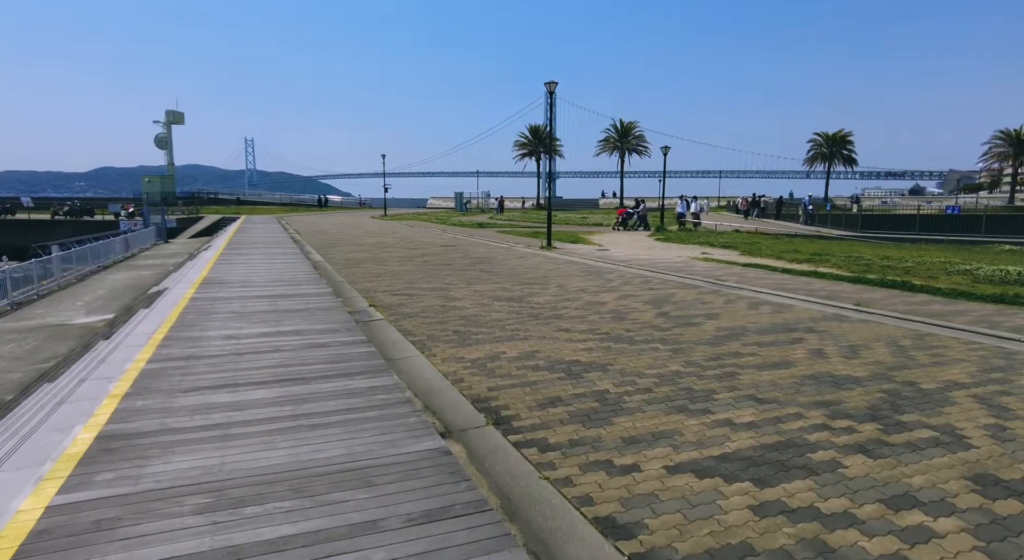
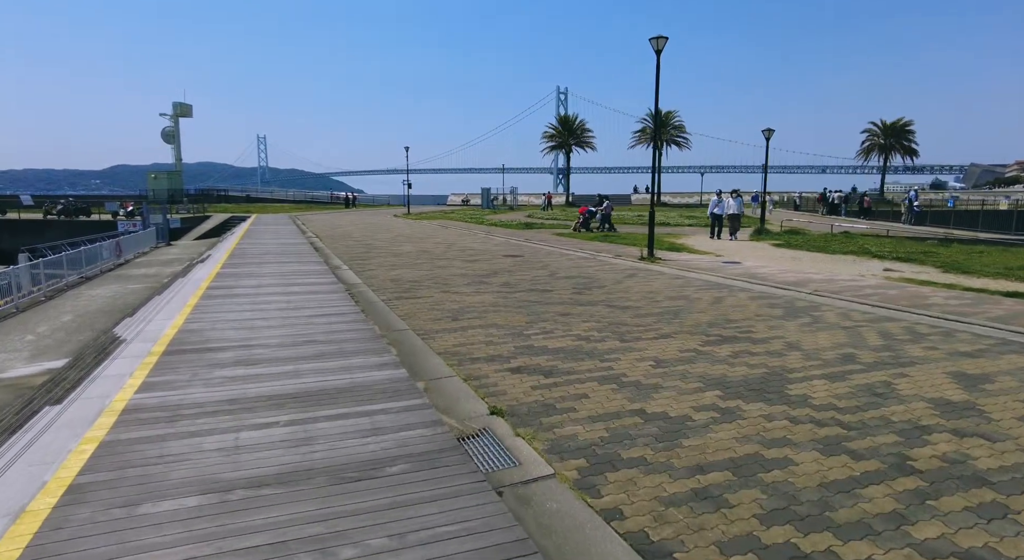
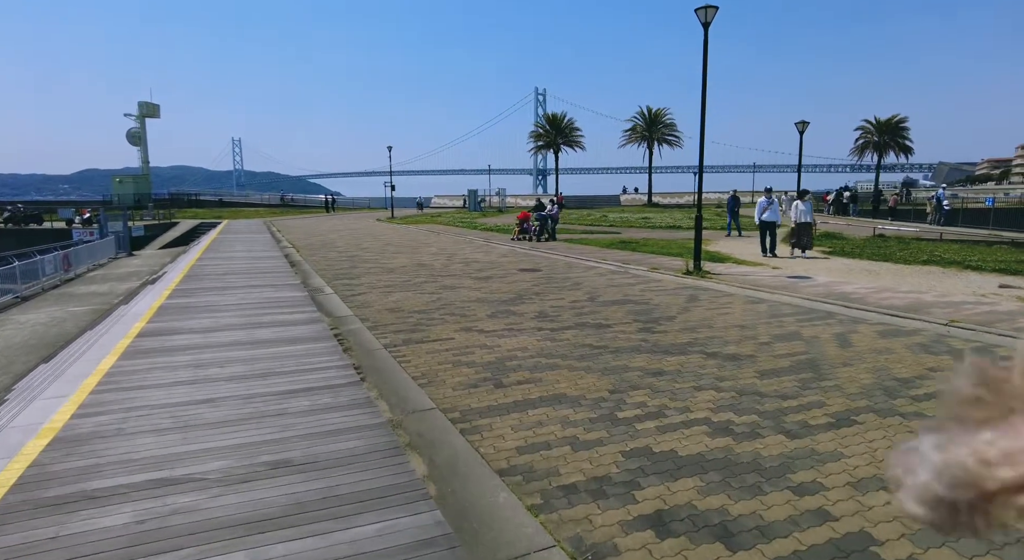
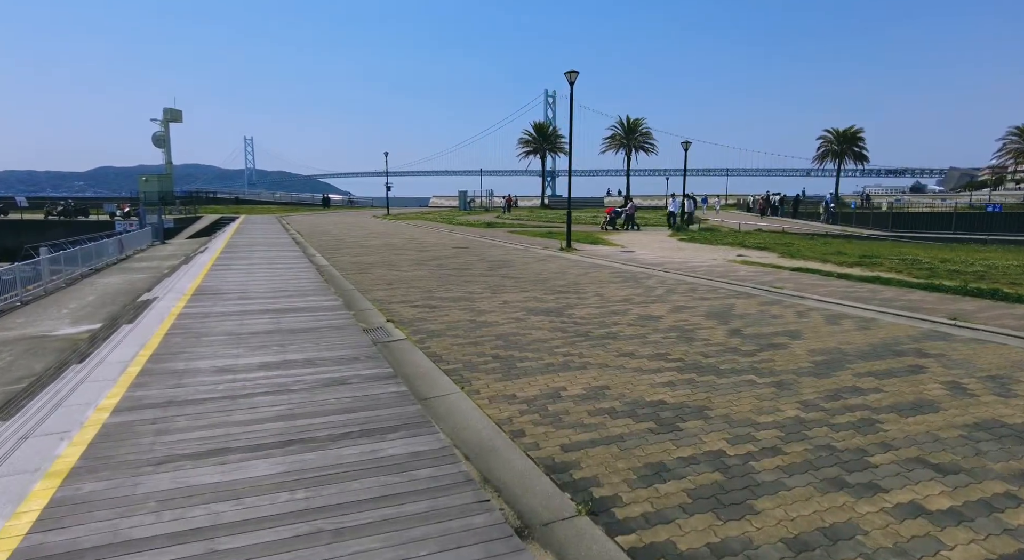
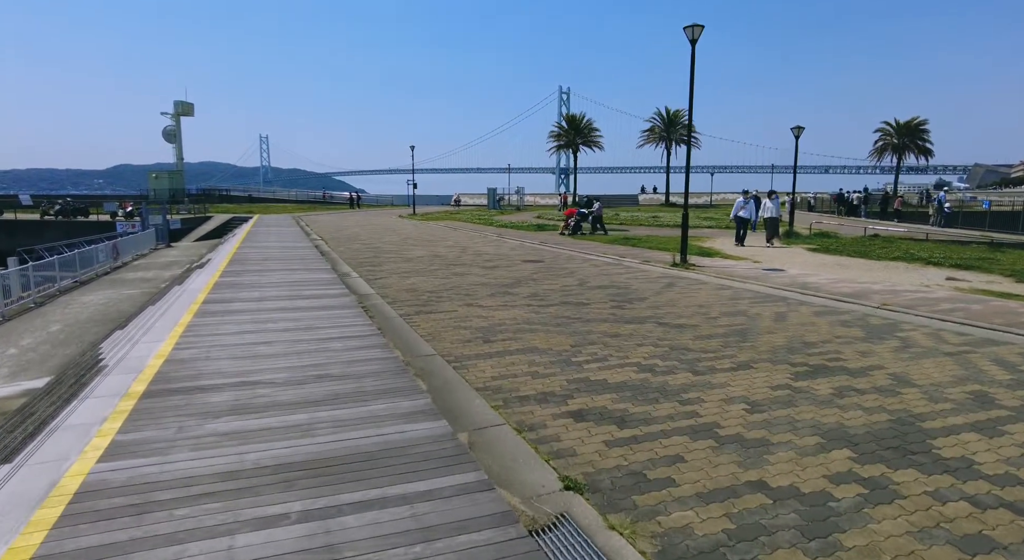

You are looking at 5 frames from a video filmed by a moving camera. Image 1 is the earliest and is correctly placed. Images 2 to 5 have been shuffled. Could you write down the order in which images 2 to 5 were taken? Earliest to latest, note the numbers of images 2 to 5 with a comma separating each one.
4, 2, 5, 3
